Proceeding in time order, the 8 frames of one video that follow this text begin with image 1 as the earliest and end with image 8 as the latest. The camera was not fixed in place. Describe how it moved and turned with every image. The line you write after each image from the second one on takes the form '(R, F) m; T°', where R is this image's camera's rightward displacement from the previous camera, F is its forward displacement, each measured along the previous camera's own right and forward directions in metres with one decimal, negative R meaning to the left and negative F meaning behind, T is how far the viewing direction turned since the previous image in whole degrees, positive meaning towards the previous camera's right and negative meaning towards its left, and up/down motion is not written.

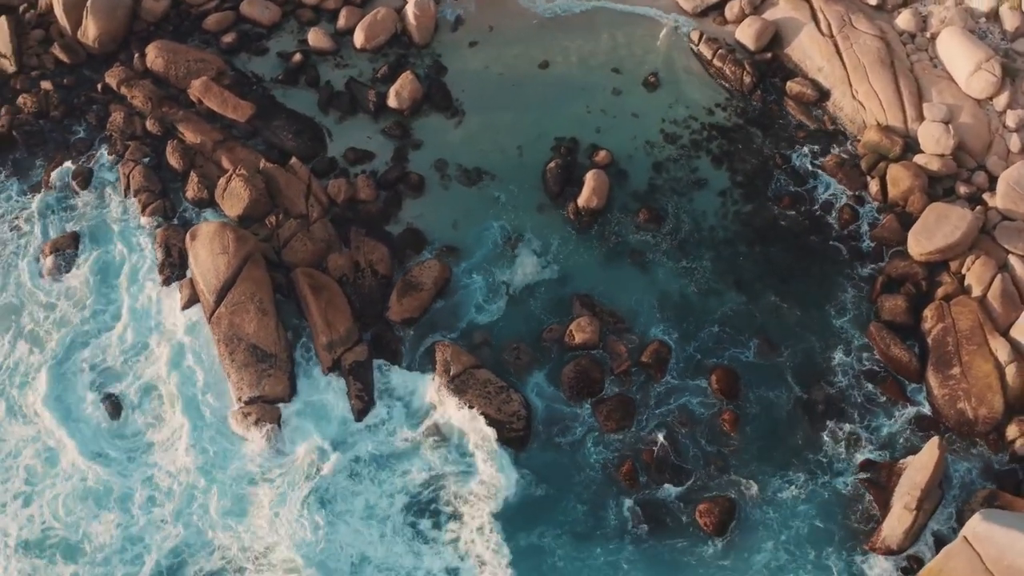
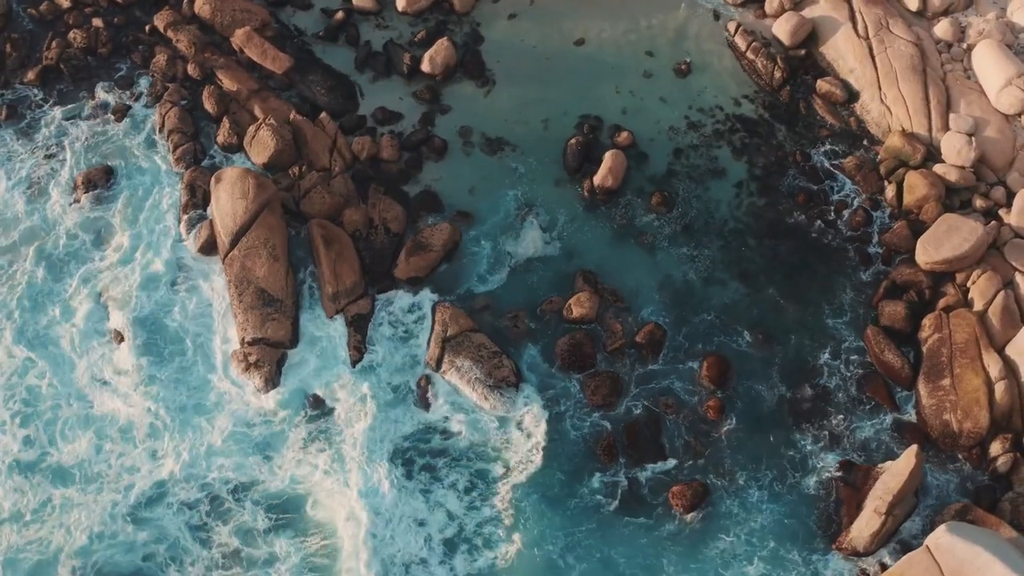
(+1.0, -0.2) m; -2°
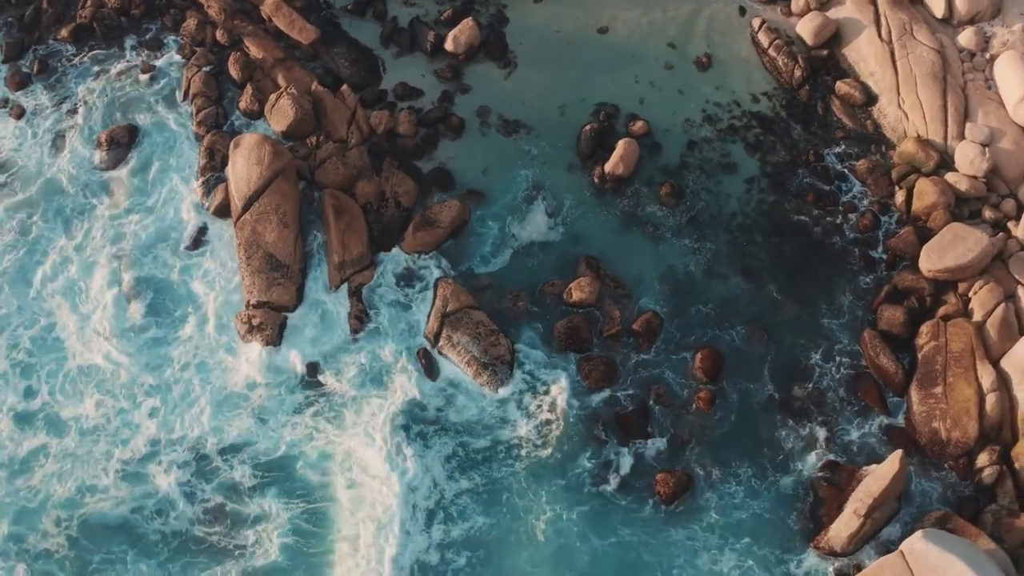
(+0.6, -0.1) m; -1°
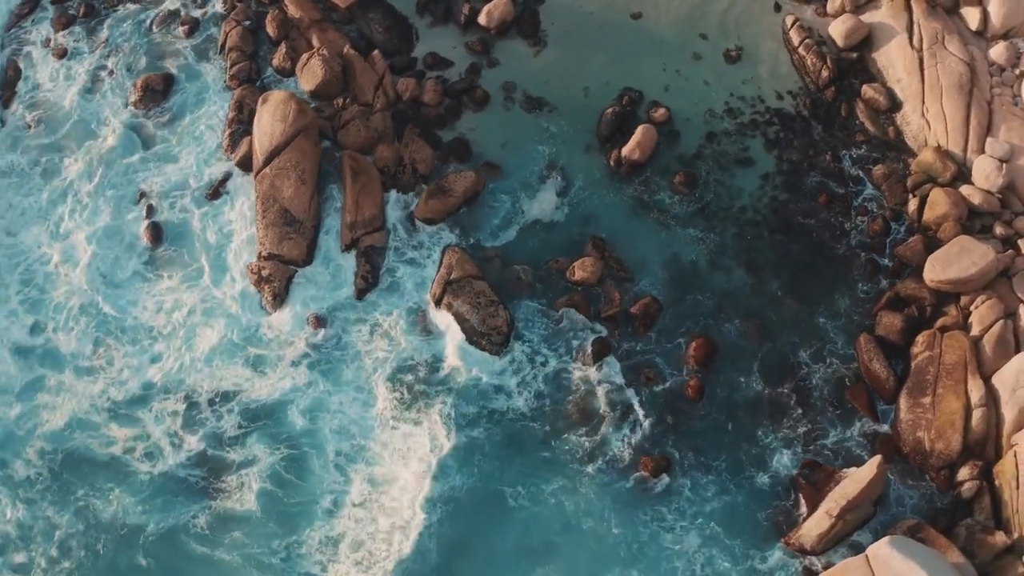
(+0.8, -0.2) m; -2°
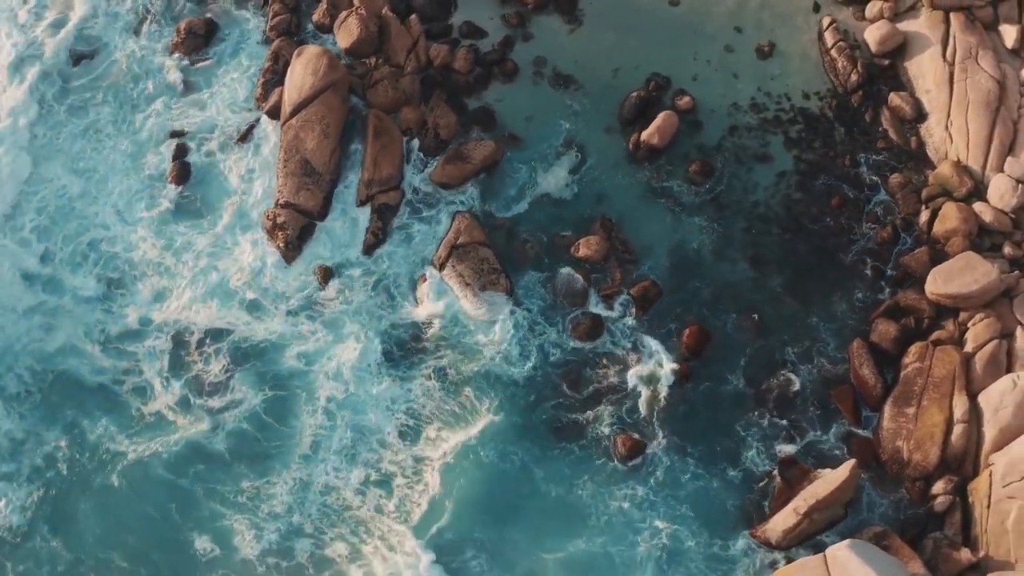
(+0.8, -0.2) m; -2°
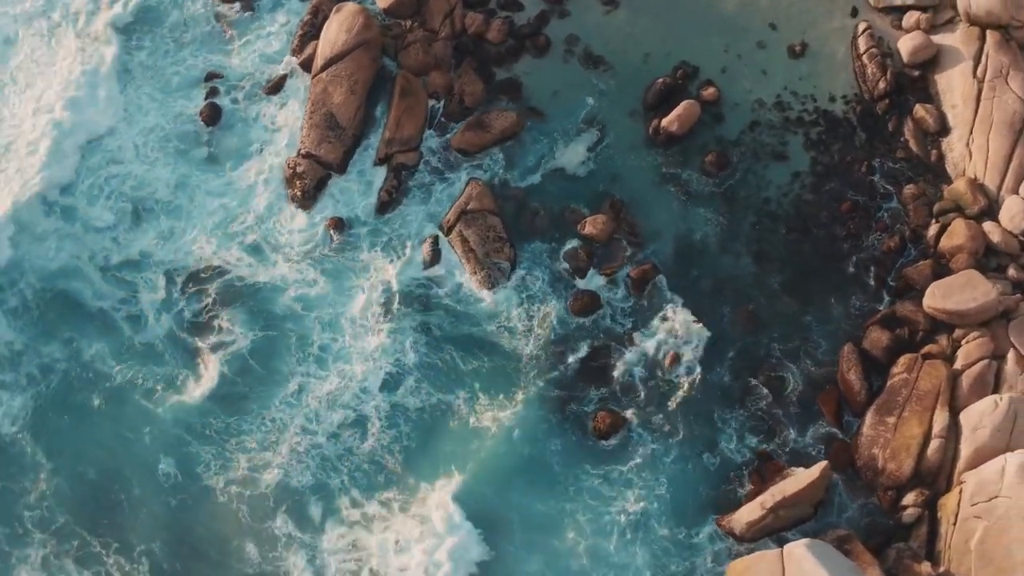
(+0.8, -0.2) m; -2°
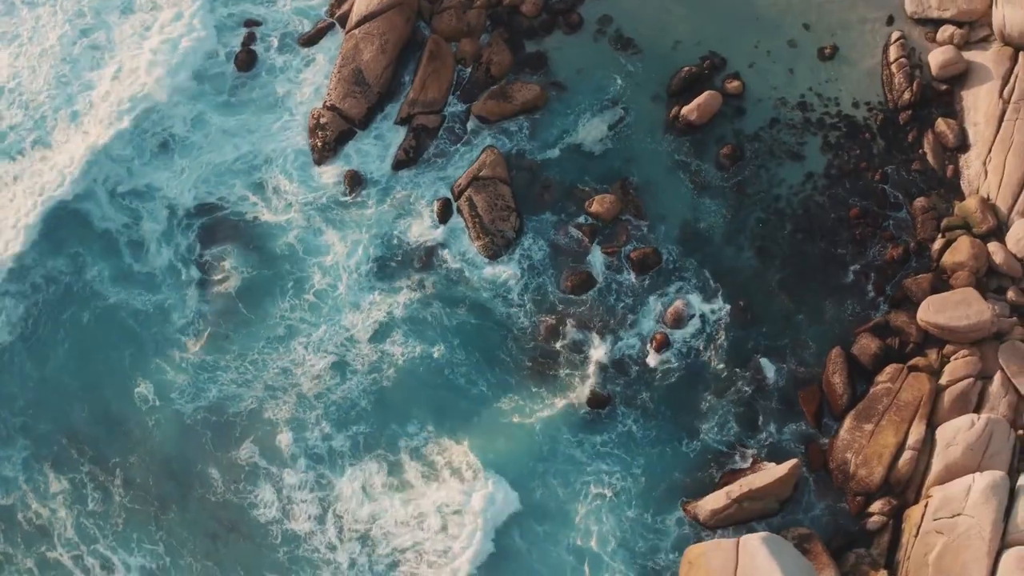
(+0.8, -0.2) m; -2°
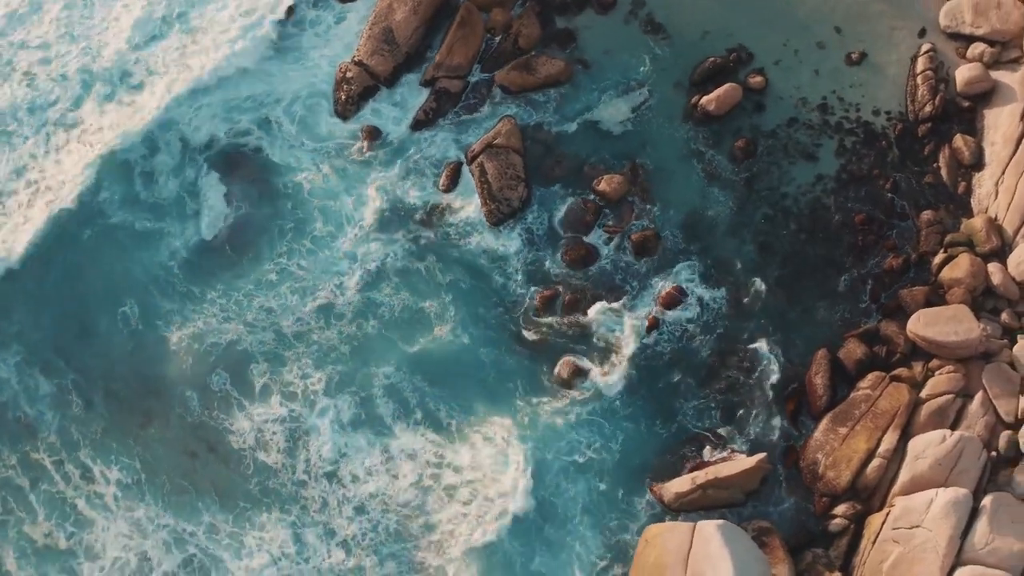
(+0.8, -0.3) m; -2°
